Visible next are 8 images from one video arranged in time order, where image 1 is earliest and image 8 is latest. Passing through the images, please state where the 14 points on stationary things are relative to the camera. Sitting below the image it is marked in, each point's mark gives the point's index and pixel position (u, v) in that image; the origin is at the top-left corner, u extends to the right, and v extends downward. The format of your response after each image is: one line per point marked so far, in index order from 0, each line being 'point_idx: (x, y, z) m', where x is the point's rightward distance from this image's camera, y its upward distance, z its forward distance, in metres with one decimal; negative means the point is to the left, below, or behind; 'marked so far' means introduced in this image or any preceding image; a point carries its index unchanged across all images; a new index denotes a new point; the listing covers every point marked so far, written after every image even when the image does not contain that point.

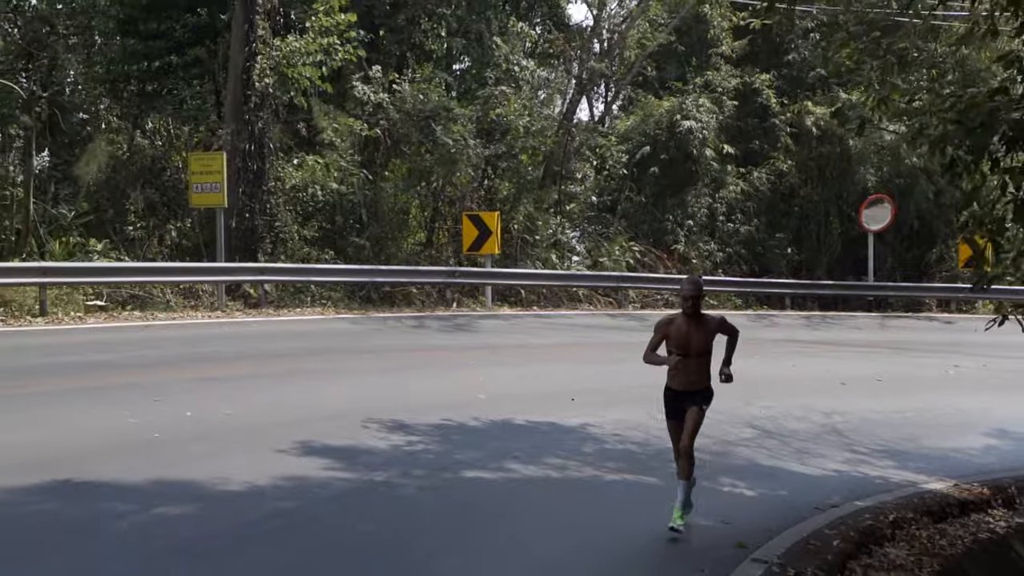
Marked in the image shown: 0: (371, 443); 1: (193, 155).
0: (-0.7, -0.8, +7.3) m
1: (-3.0, +1.3, +13.7) m
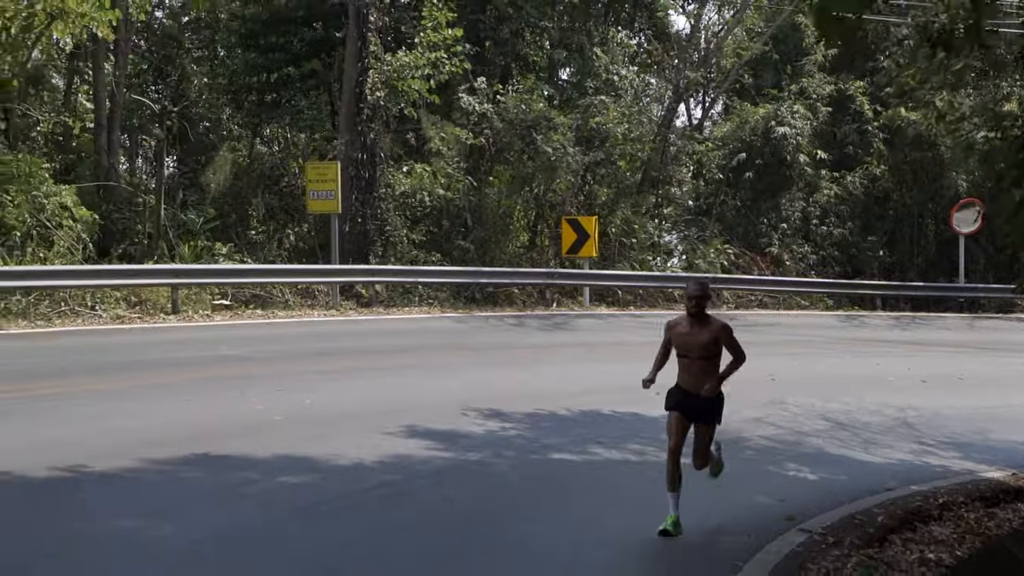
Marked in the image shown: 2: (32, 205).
0: (-0.2, -0.8, +8.2) m
1: (-2.0, +1.3, +14.7) m
2: (-4.5, +0.8, +13.6) m
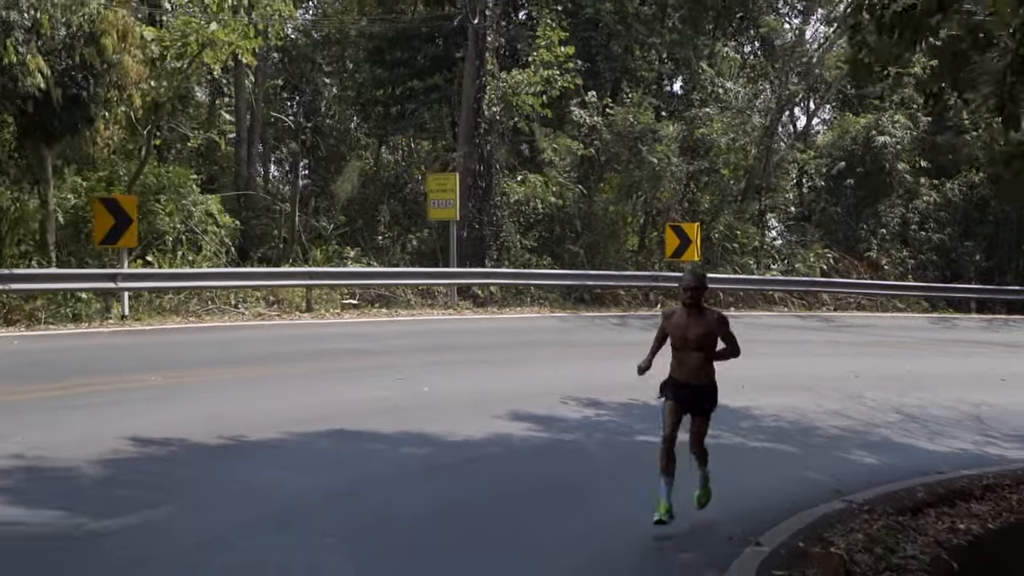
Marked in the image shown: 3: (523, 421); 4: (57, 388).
0: (+0.3, -0.8, +9.3) m
1: (-0.9, +1.2, +16.0) m
2: (-3.4, +0.8, +15.1) m
3: (+0.1, -0.8, +8.9) m
4: (-2.6, -0.5, +8.0) m
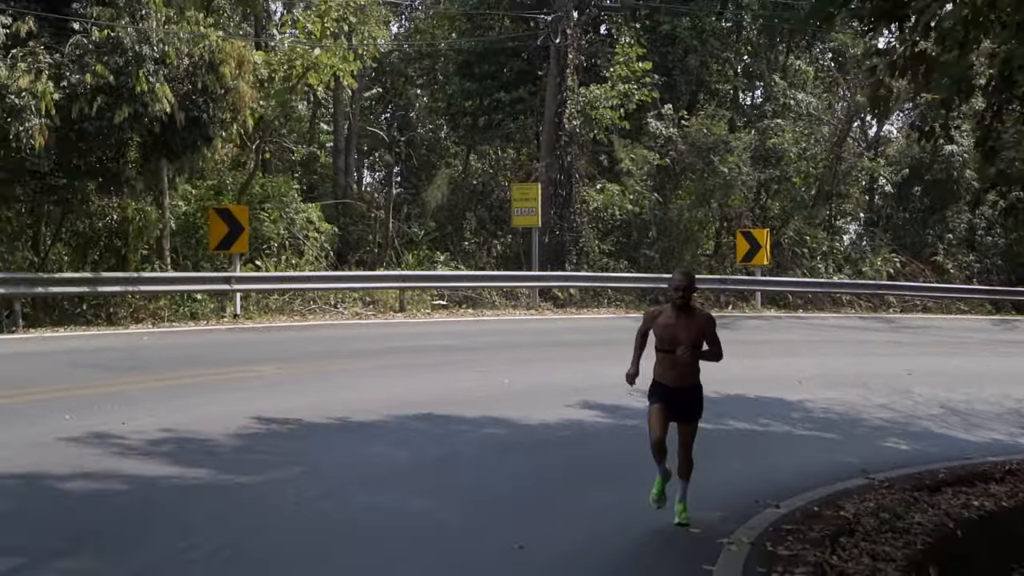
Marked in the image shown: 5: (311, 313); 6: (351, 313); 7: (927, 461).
0: (+0.8, -0.8, +10.4) m
1: (0.0, +1.2, +17.2) m
2: (-2.6, +0.8, +16.5) m
3: (+0.6, -0.8, +10.0) m
4: (-2.1, -0.6, +9.4) m
5: (-2.0, -0.2, +14.5) m
6: (-1.7, -0.2, +15.3) m
7: (+2.7, -1.1, +9.5) m
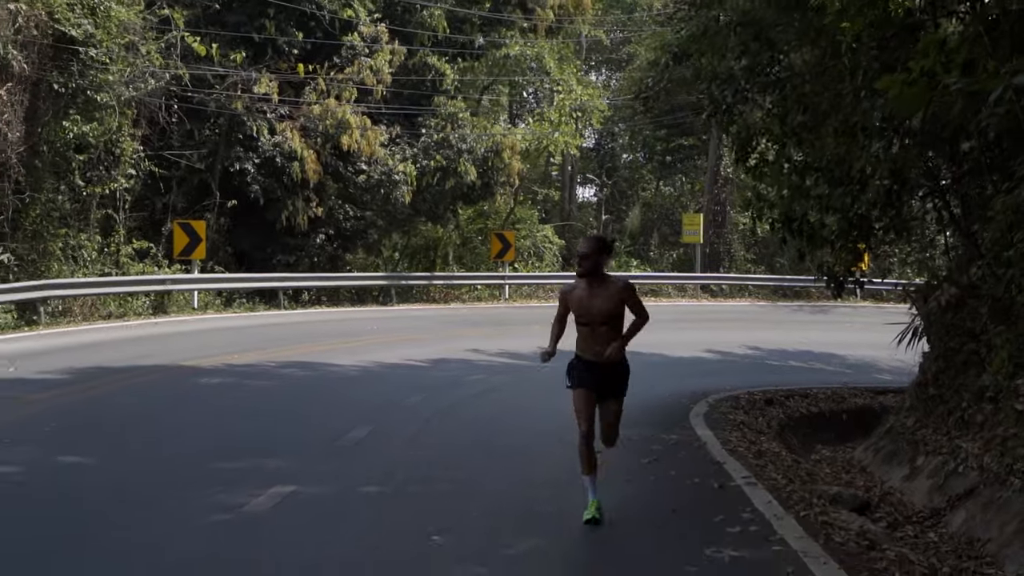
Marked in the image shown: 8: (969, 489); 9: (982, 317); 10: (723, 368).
0: (+2.9, -0.8, +18.6) m
1: (+3.0, +1.3, +25.5) m
2: (+0.4, +0.9, +25.1) m
3: (+2.5, -0.8, +18.3) m
4: (-0.2, -0.5, +18.0) m
5: (+0.6, -0.2, +23.0) m
6: (+1.0, -0.2, +23.8) m
7: (+4.6, -1.1, +17.5) m
8: (+2.3, -1.0, +7.4) m
9: (+2.9, -0.2, +9.0) m
10: (+2.4, -0.9, +16.6) m
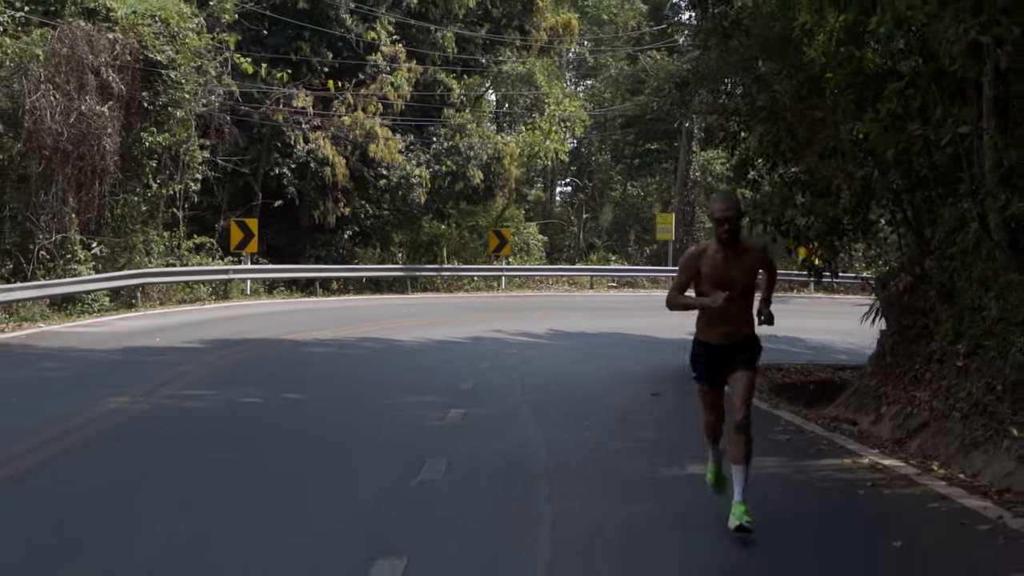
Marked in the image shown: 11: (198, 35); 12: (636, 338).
0: (+2.9, -0.7, +21.4) m
1: (+2.8, +1.4, +28.2) m
2: (+0.2, +1.0, +27.7) m
3: (+2.6, -0.7, +21.0) m
4: (-0.1, -0.4, +20.6) m
5: (+0.5, 0.0, +25.7) m
6: (+0.9, 0.0, +26.4) m
7: (+4.7, -1.0, +20.3) m
8: (+2.9, -1.0, +10.2) m
9: (+3.4, -0.1, +11.7) m
10: (+2.5, -0.8, +19.3) m
11: (-4.0, +3.2, +18.3) m
12: (+1.6, -0.7, +19.3) m
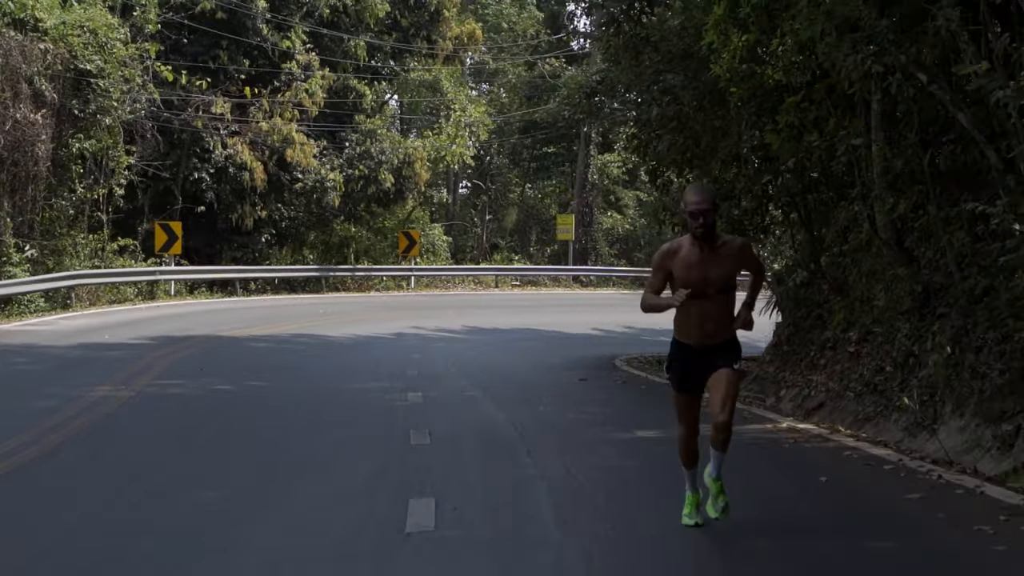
0: (+1.6, -0.6, +22.6) m
1: (+0.9, +1.5, +29.3) m
2: (-1.7, +1.0, +28.7) m
3: (+1.3, -0.6, +22.1) m
4: (-1.4, -0.4, +21.5) m
5: (-1.1, 0.0, +26.7) m
6: (-0.8, 0.0, +27.4) m
7: (+3.4, -1.0, +21.6) m
8: (+2.4, -0.9, +11.4) m
9: (+2.8, 0.0, +12.9) m
10: (+1.4, -0.8, +20.5) m
11: (-5.1, +3.2, +19.0) m
12: (+0.4, -0.7, +20.3) m
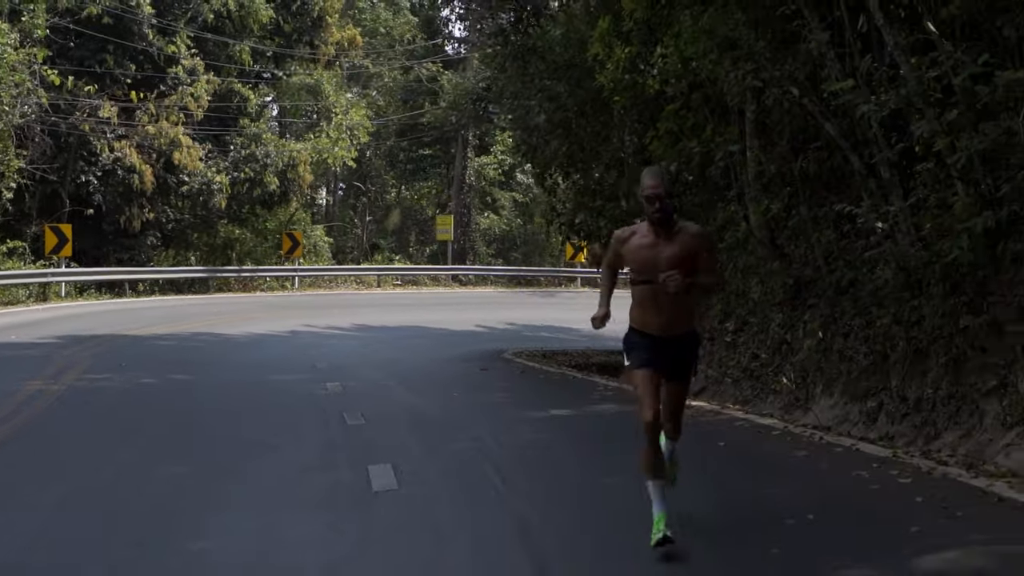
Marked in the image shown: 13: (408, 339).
0: (-0.2, -0.6, +23.4) m
1: (-1.5, +1.5, +30.1) m
2: (-4.1, +1.0, +29.2) m
3: (-0.5, -0.6, +22.9) m
4: (-3.1, -0.3, +22.1) m
5: (-3.4, 0.0, +27.2) m
6: (-3.1, 0.0, +28.0) m
7: (+1.7, -0.9, +22.6) m
8: (+1.6, -0.9, +12.3) m
9: (+1.8, 0.0, +13.9) m
10: (-0.3, -0.8, +21.3) m
11: (-6.6, +3.1, +19.2) m
12: (-1.2, -0.6, +21.1) m
13: (-1.3, -0.7, +18.5) m
